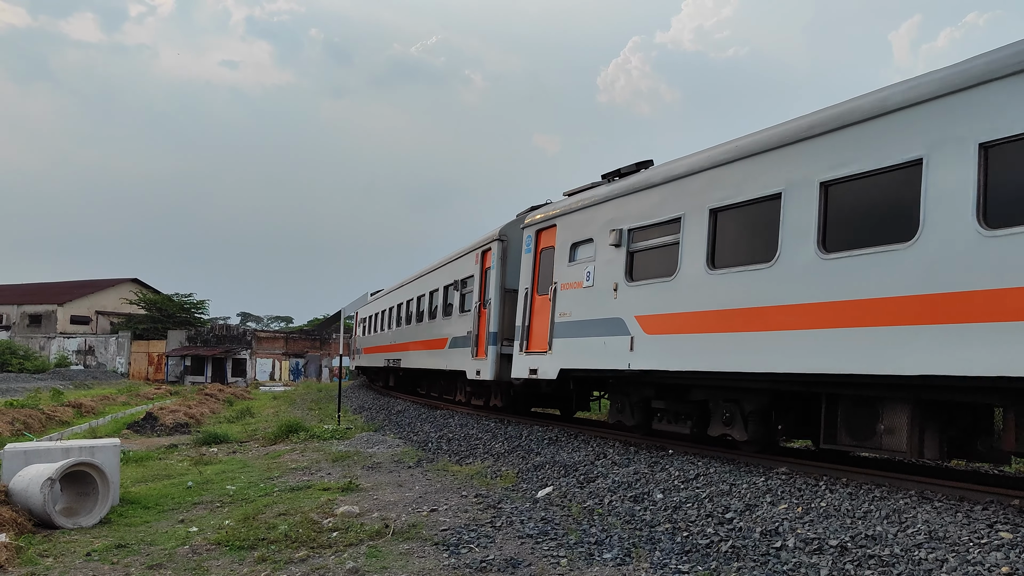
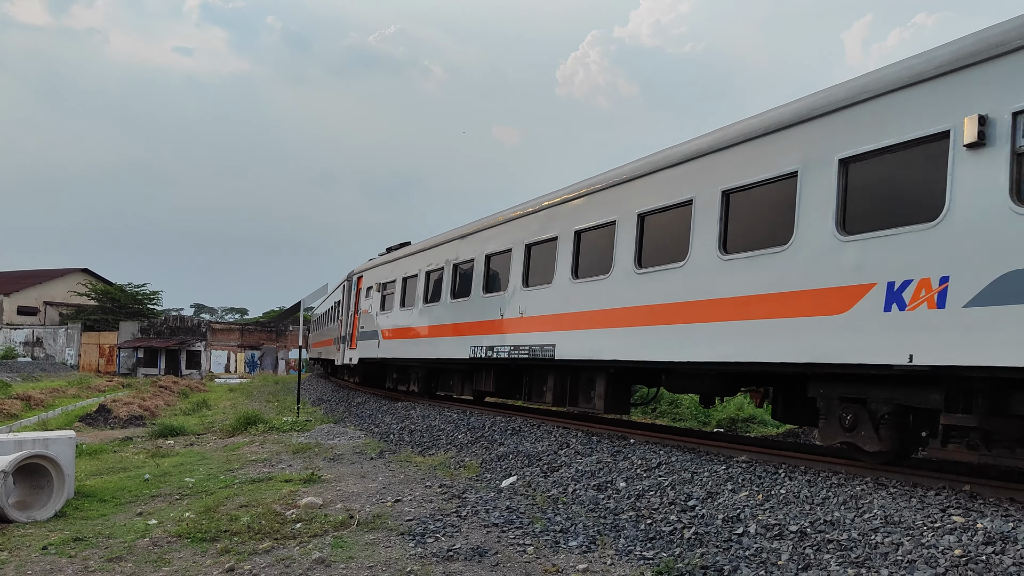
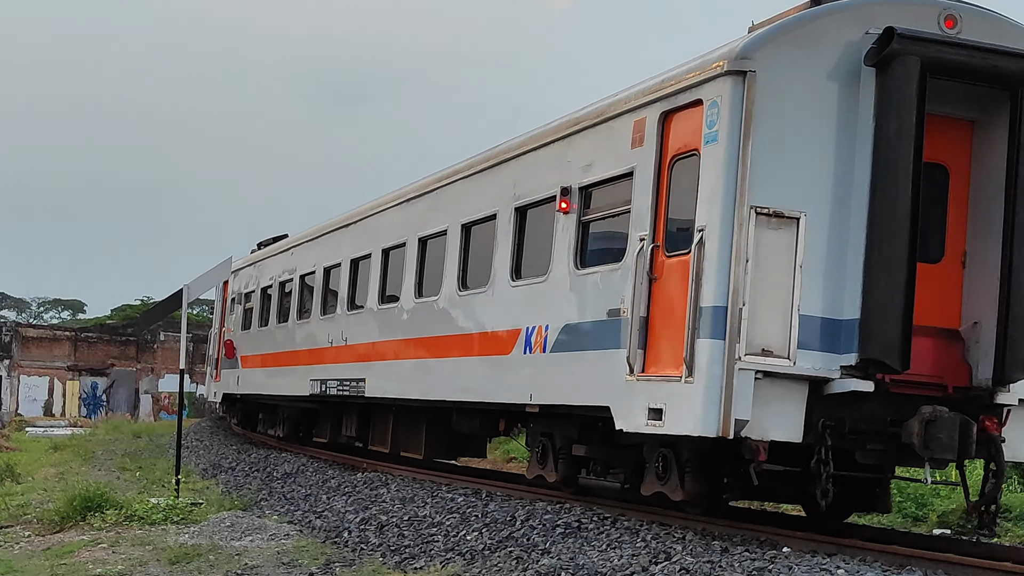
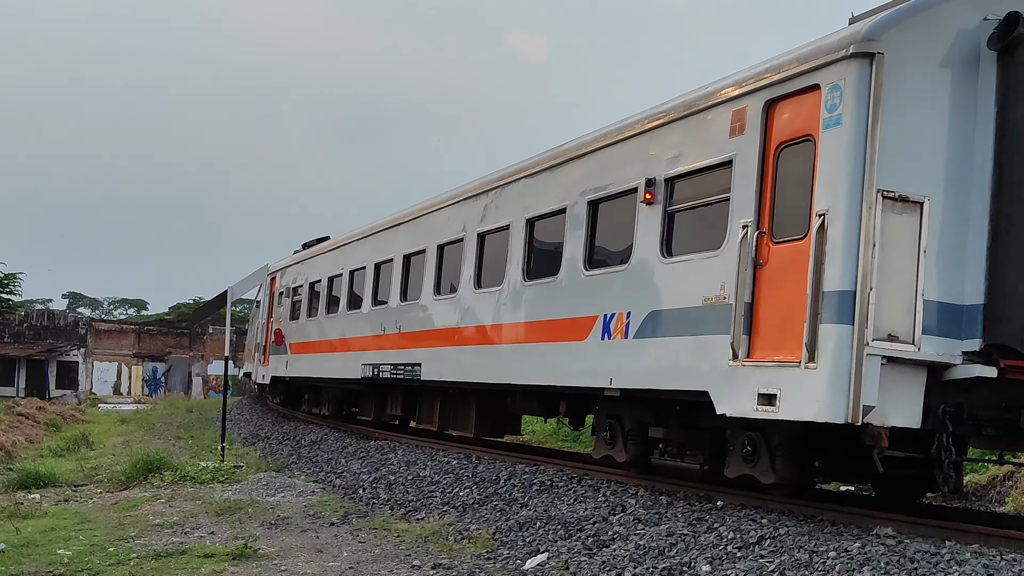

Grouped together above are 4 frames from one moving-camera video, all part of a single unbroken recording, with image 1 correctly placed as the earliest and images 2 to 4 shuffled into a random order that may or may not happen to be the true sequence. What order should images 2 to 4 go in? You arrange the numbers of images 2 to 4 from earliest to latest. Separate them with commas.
2, 4, 3
